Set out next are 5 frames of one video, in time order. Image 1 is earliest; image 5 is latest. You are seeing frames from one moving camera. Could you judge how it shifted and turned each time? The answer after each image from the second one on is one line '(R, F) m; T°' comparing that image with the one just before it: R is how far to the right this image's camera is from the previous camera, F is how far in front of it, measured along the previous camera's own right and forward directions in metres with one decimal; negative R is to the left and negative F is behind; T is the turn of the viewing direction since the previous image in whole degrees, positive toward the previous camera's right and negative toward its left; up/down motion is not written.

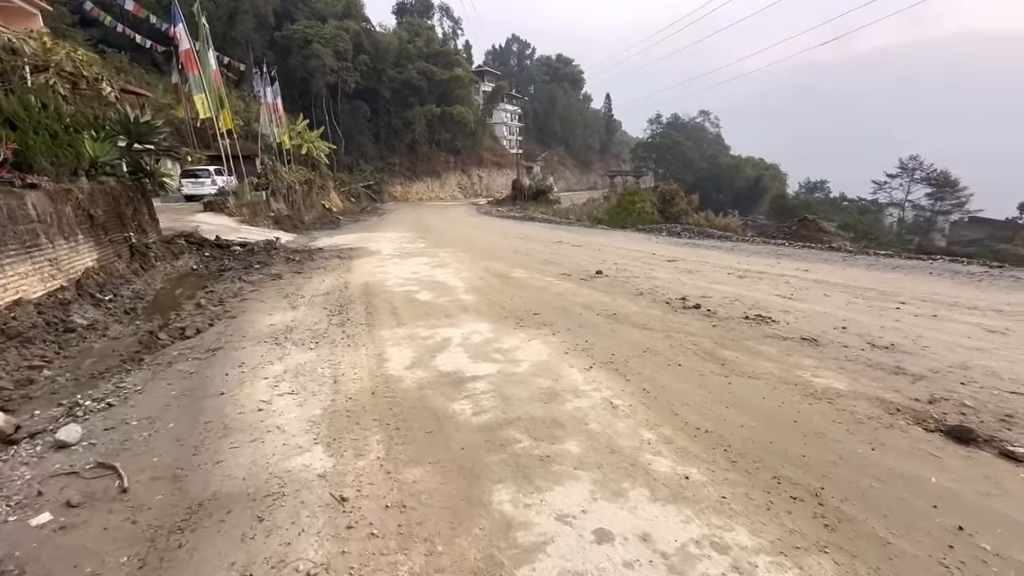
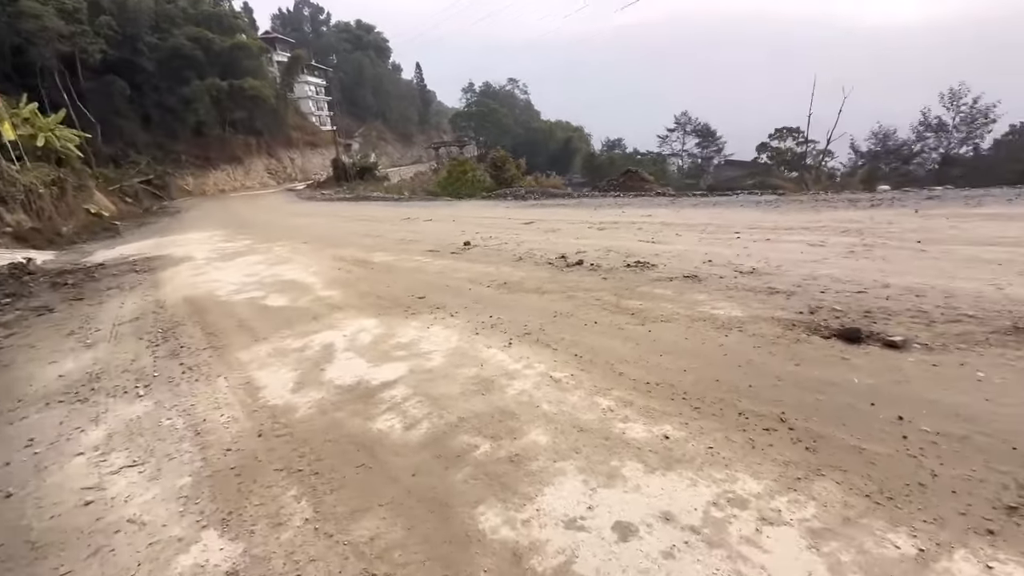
(-0.5, +0.6) m; +19°
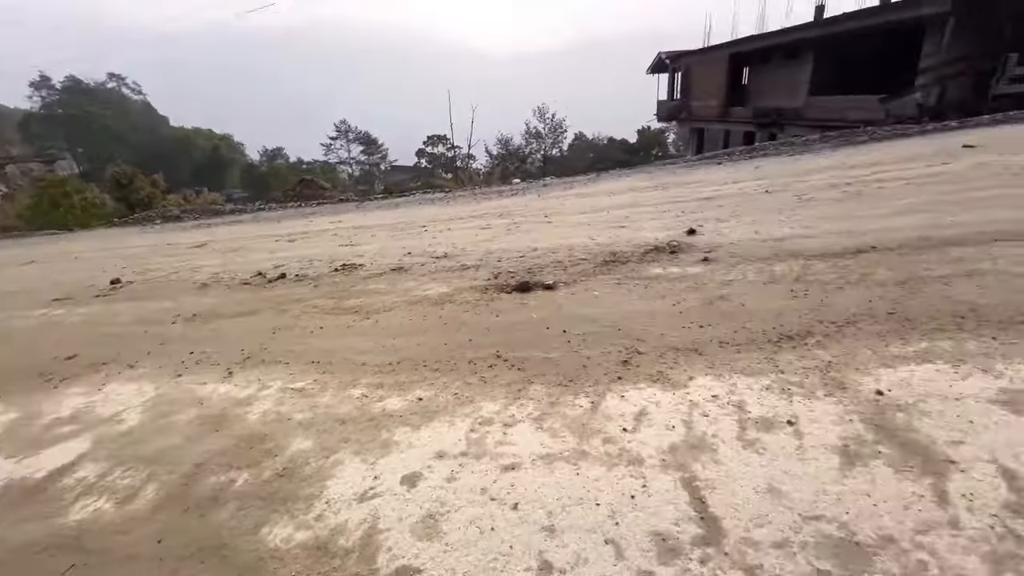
(-0.3, -0.2) m; +36°
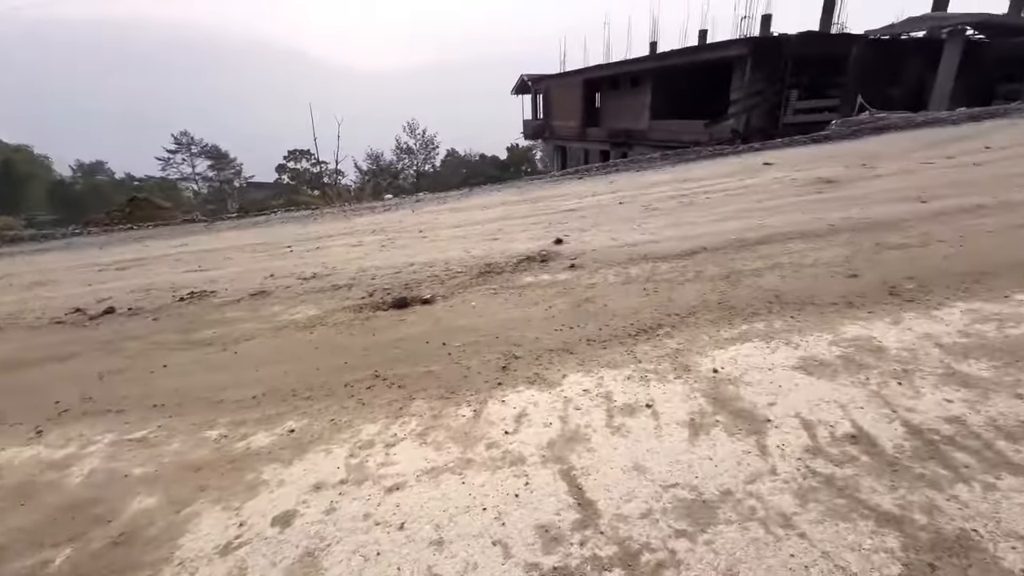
(0.0, 0.0) m; +14°
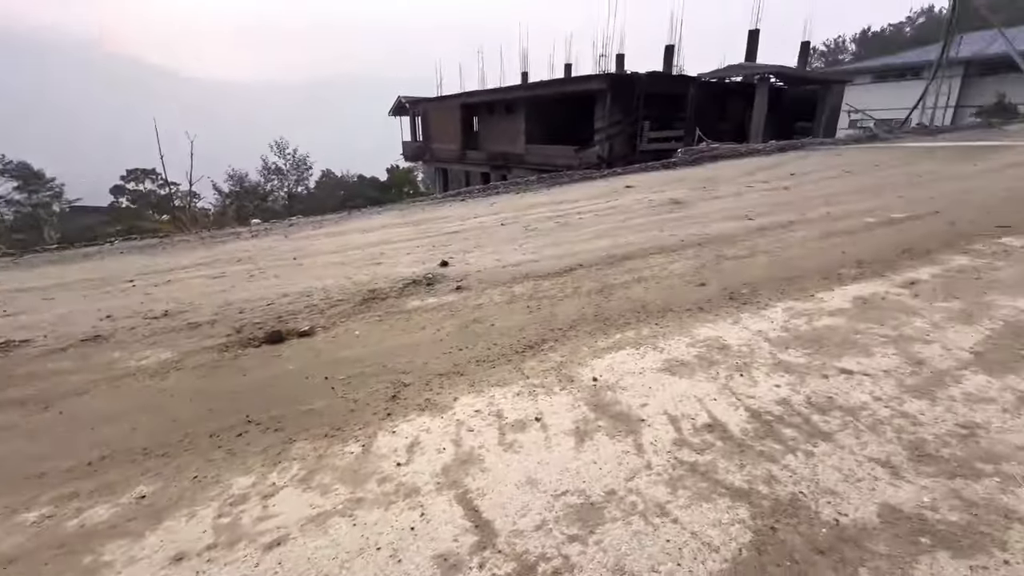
(0.0, 0.0) m; +14°
